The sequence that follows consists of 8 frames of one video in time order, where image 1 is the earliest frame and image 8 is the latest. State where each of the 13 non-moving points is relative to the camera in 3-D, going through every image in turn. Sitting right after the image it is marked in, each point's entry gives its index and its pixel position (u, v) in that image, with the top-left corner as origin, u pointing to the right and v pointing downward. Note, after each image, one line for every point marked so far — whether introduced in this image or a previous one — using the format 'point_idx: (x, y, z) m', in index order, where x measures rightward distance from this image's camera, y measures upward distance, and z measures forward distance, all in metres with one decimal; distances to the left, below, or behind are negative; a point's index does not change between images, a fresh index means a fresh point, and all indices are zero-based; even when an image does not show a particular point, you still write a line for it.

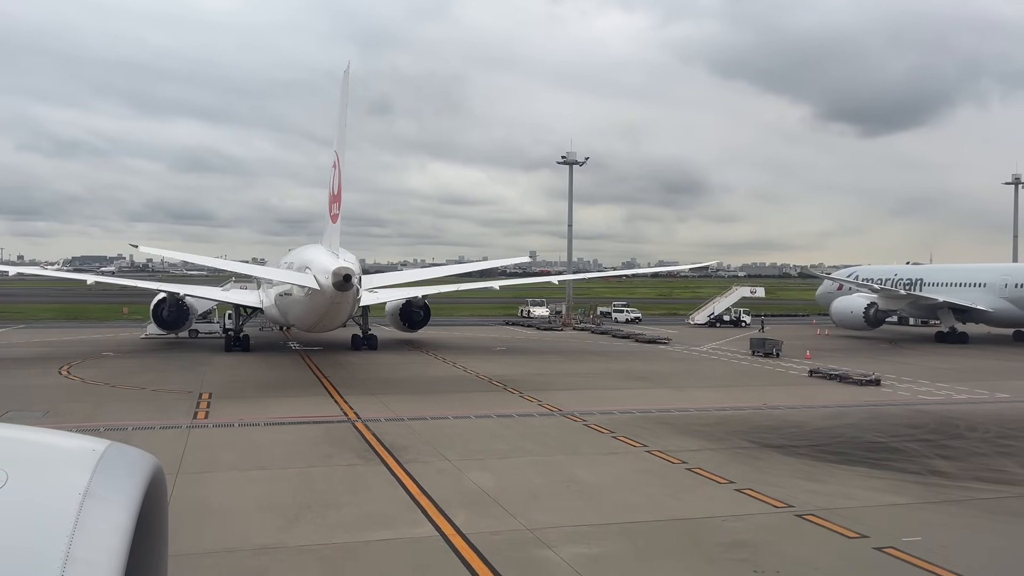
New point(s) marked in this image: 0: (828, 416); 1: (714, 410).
0: (+6.2, -2.5, +16.7) m
1: (+4.1, -2.5, +17.1) m
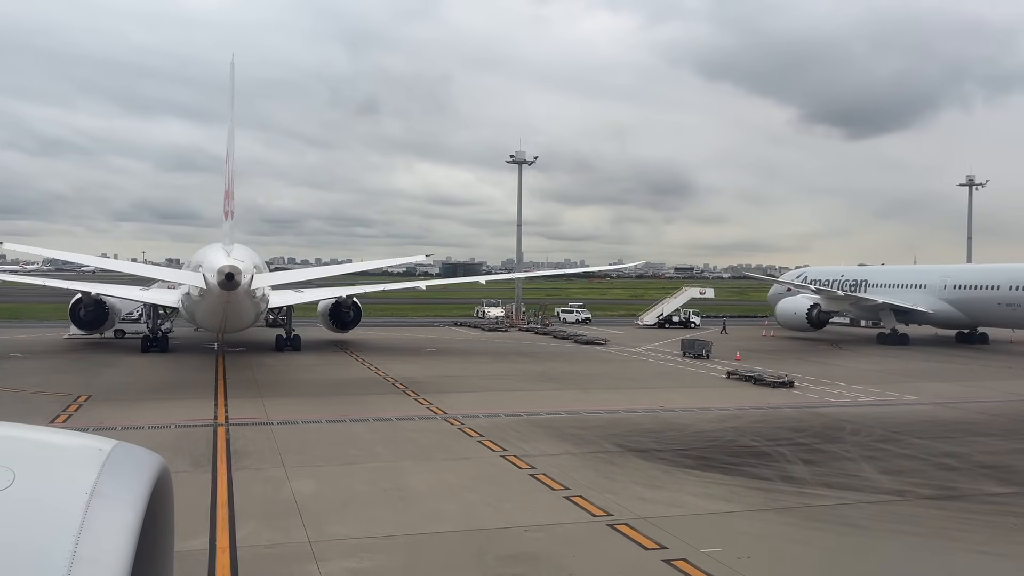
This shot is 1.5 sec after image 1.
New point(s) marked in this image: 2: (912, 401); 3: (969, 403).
0: (+3.9, -2.5, +16.4) m
1: (+1.9, -2.5, +16.7) m
2: (+9.2, -2.6, +19.8) m
3: (+10.3, -2.6, +19.3) m
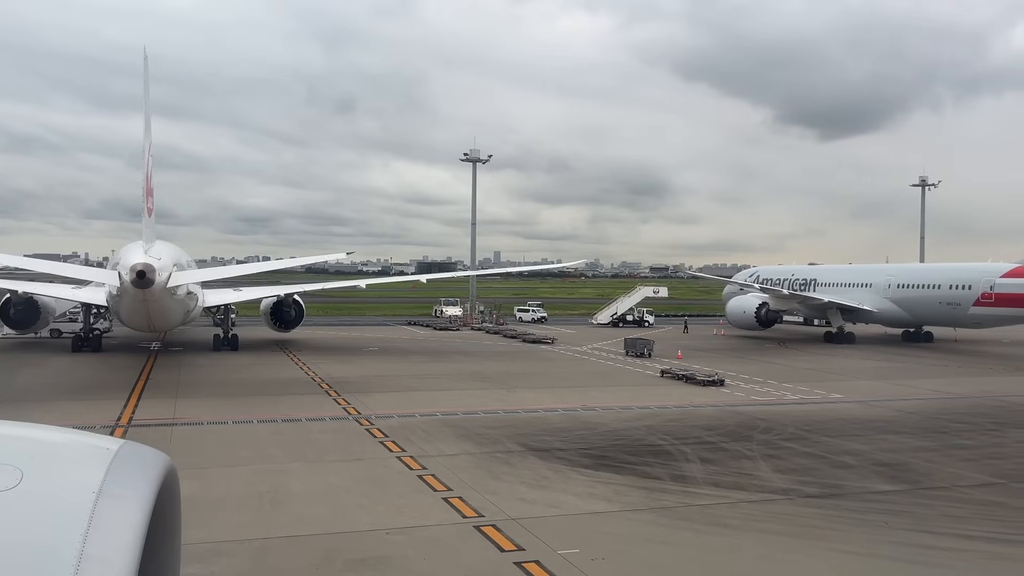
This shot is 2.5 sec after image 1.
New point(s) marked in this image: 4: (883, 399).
0: (+2.3, -2.5, +16.3) m
1: (+0.2, -2.4, +16.6) m
2: (+7.5, -2.6, +19.9) m
3: (+8.6, -2.6, +19.4) m
4: (+8.5, -2.6, +19.7) m
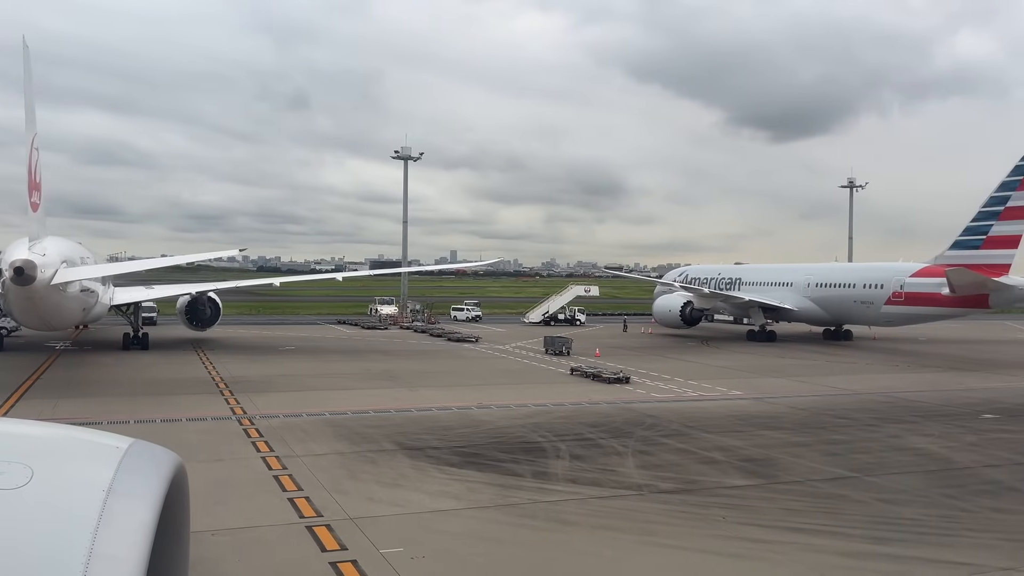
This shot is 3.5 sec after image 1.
0: (+0.2, -2.4, +16.3) m
1: (-1.9, -2.4, +16.5) m
2: (+5.2, -2.6, +20.2) m
3: (+6.3, -2.6, +19.8) m
4: (+6.2, -2.5, +20.0) m
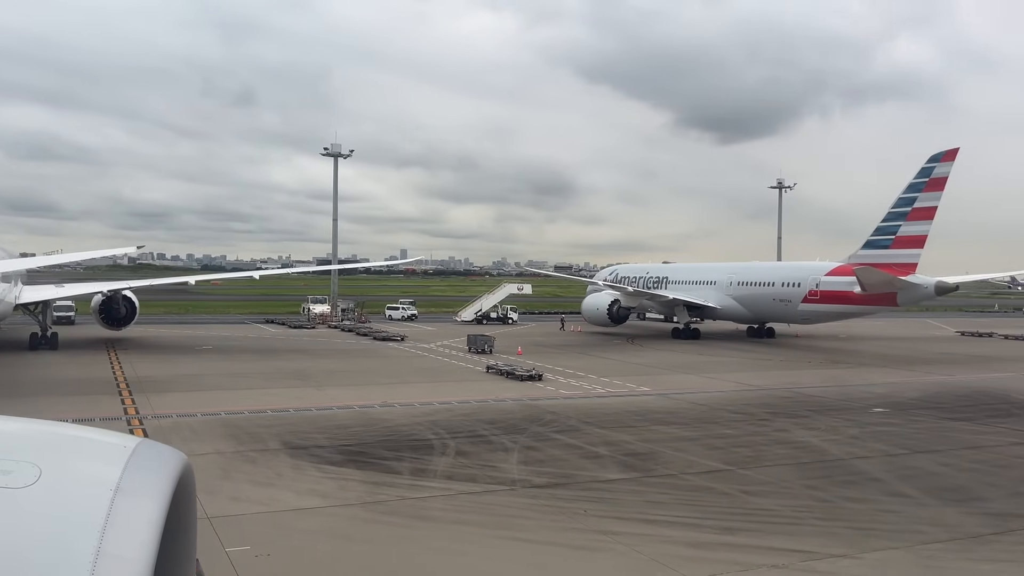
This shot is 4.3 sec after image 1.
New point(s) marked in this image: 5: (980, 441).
0: (-1.7, -2.4, +16.3) m
1: (-3.8, -2.3, +16.4) m
2: (+3.1, -2.5, +20.5) m
3: (+4.2, -2.5, +20.1) m
4: (+4.1, -2.5, +20.4) m
5: (+7.7, -2.5, +14.1) m
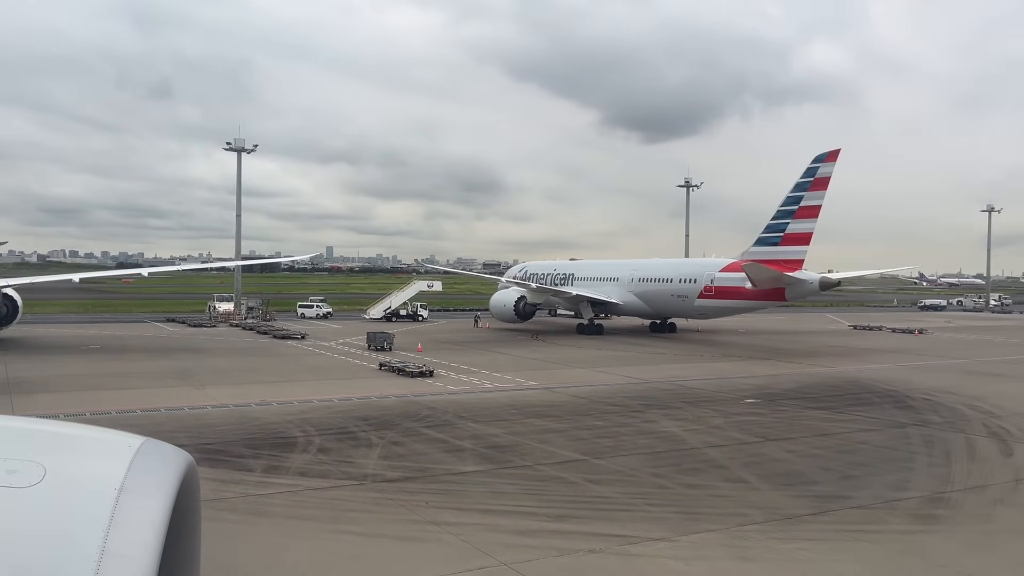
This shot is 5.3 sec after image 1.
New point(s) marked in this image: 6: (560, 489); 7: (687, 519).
0: (-4.0, -2.3, +16.2) m
1: (-6.1, -2.3, +16.1) m
2: (+0.3, -2.4, +20.8) m
3: (+1.5, -2.4, +20.5) m
4: (+1.4, -2.4, +20.8) m
5: (+5.5, -2.4, +14.8) m
6: (+0.6, -2.4, +10.2) m
7: (+1.8, -2.4, +8.9) m
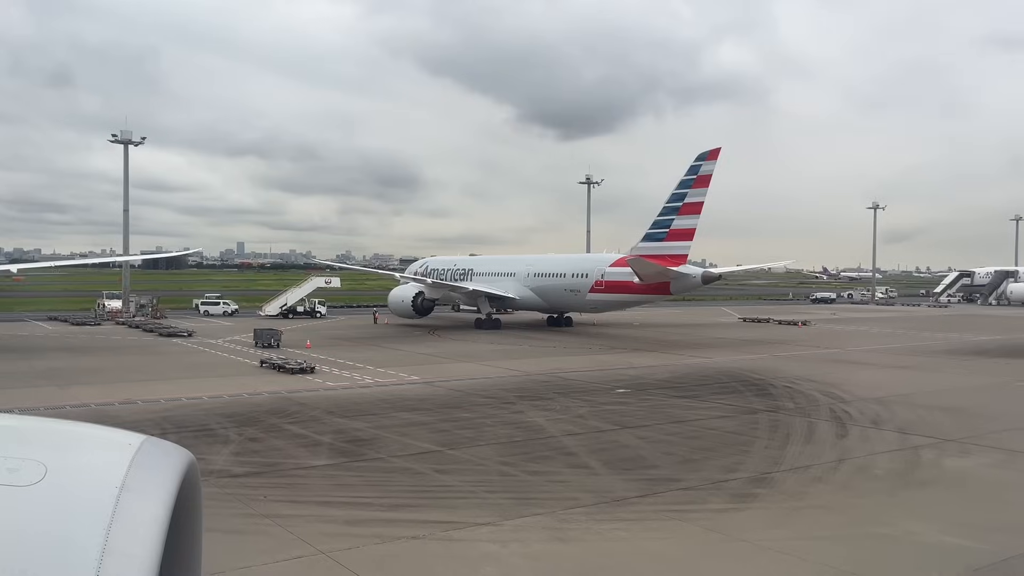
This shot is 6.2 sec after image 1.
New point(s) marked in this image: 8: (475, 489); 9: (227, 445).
0: (-6.5, -2.3, +15.9) m
1: (-8.6, -2.2, +15.6) m
2: (-2.6, -2.3, +20.9) m
3: (-1.4, -2.3, +20.7) m
4: (-1.6, -2.3, +21.0) m
5: (+3.2, -2.3, +15.5) m
6: (-1.3, -2.3, +10.4) m
7: (+0.1, -2.3, +9.2) m
8: (-0.4, -2.4, +10.0) m
9: (-4.1, -2.3, +12.5) m
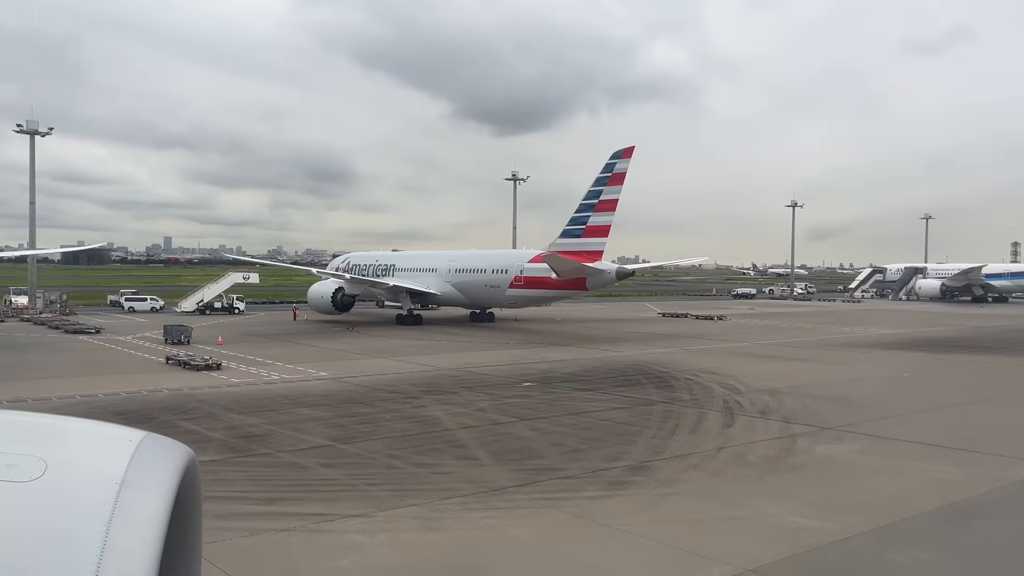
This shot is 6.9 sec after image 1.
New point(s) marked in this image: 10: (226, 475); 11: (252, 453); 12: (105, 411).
0: (-8.3, -2.2, +15.5) m
1: (-10.4, -2.1, +15.0) m
2: (-4.8, -2.2, +20.8) m
3: (-3.6, -2.2, +20.7) m
4: (-3.8, -2.2, +21.0) m
5: (+1.3, -2.2, +15.8) m
6: (-2.7, -2.3, +10.5) m
7: (-1.3, -2.3, +9.3) m
8: (-1.8, -2.3, +10.1) m
9: (-5.7, -2.2, +12.3) m
10: (-3.4, -2.3, +10.3) m
11: (-3.5, -2.3, +11.7) m
12: (-7.2, -2.2, +15.1) m
